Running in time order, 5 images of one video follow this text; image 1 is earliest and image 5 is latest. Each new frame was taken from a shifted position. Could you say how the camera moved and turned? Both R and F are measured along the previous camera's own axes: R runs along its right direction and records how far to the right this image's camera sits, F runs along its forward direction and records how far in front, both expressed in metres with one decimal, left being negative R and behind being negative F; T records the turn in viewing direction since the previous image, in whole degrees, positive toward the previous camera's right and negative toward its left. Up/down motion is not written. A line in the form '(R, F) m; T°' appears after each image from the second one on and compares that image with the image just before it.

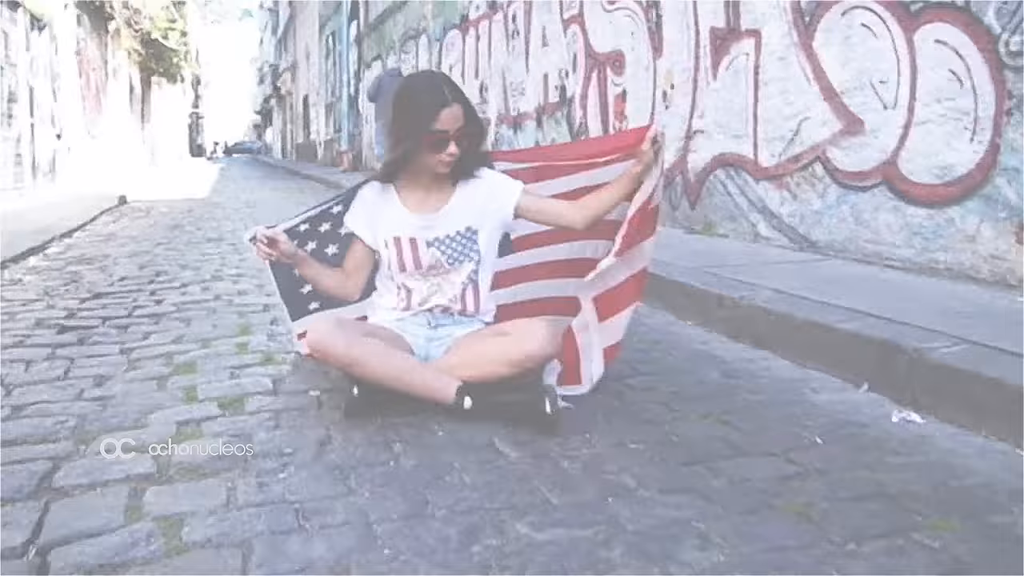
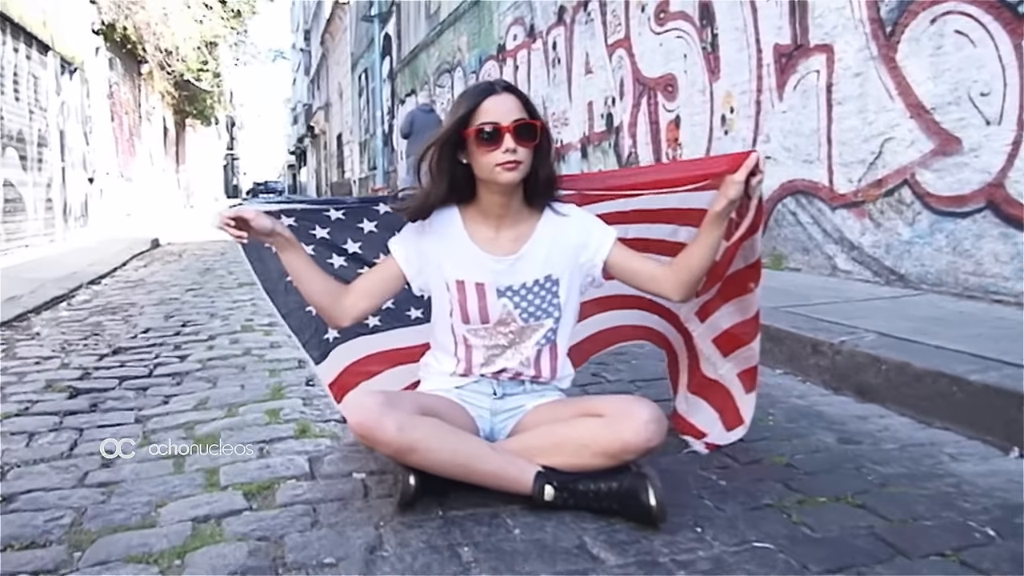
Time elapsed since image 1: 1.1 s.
(-0.1, +0.6) m; -2°
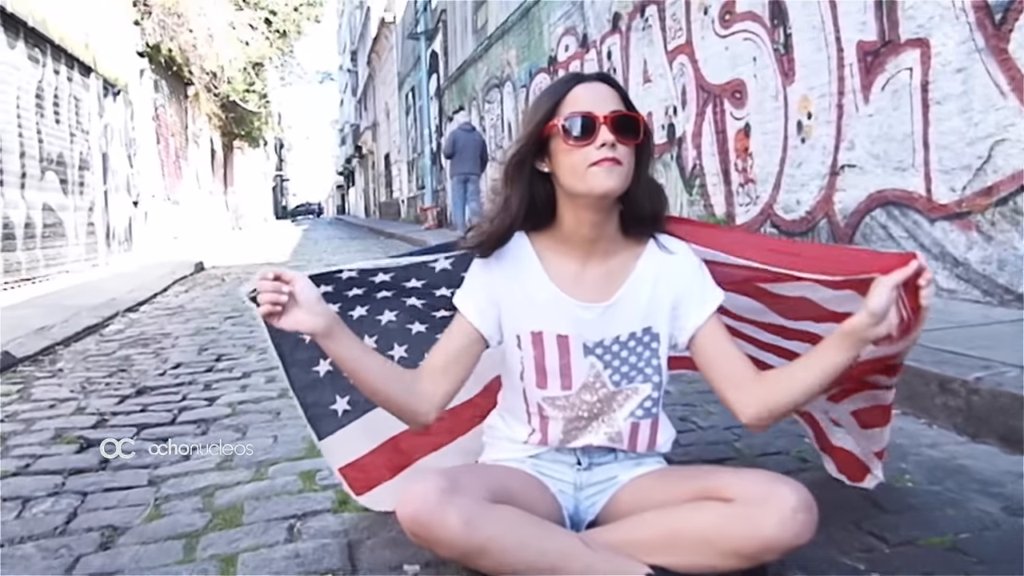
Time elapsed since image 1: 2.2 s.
(-0.1, +0.6) m; -3°
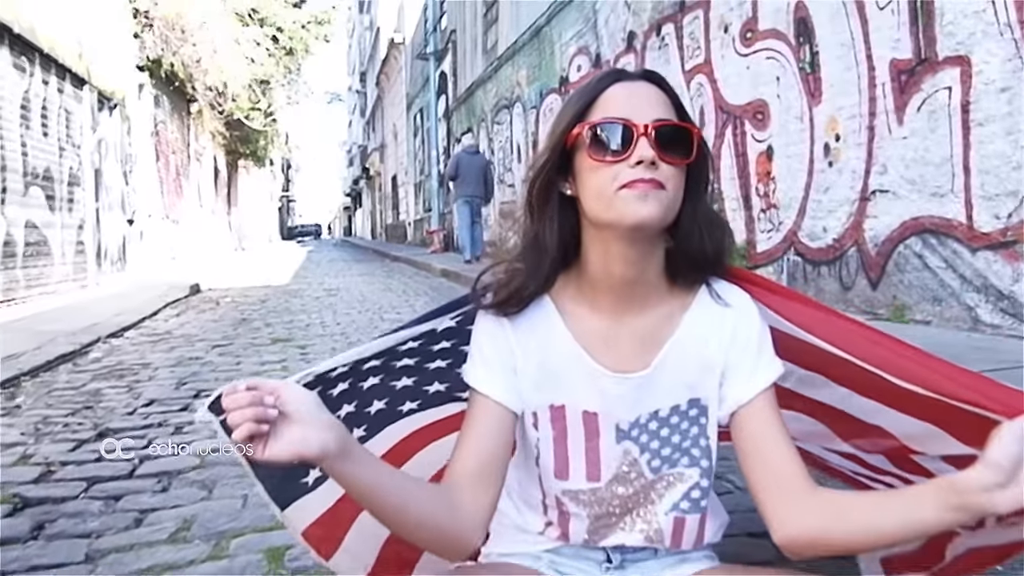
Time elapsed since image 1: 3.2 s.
(0.0, +0.5) m; 0°
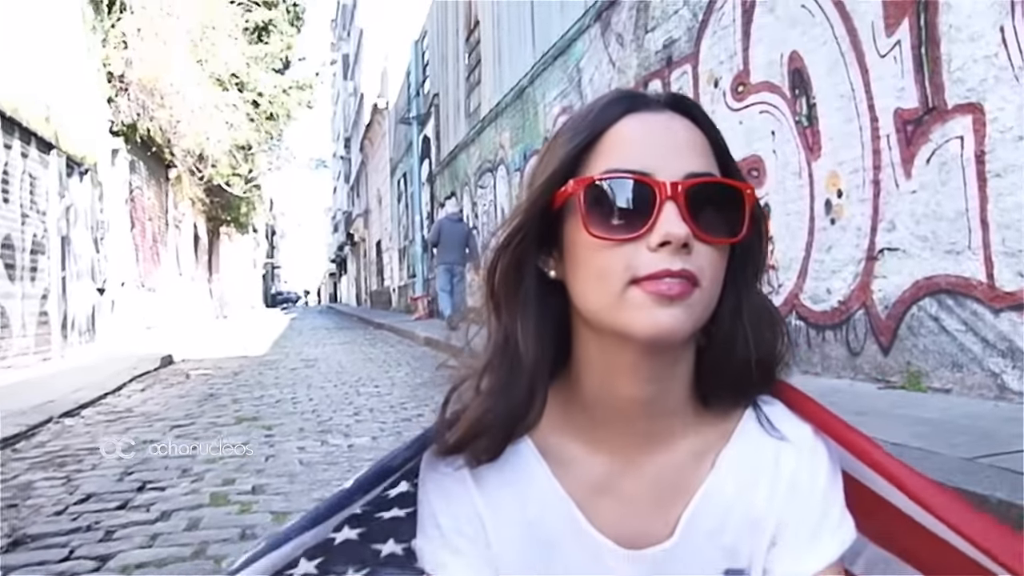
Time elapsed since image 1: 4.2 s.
(0.0, +0.5) m; +1°
